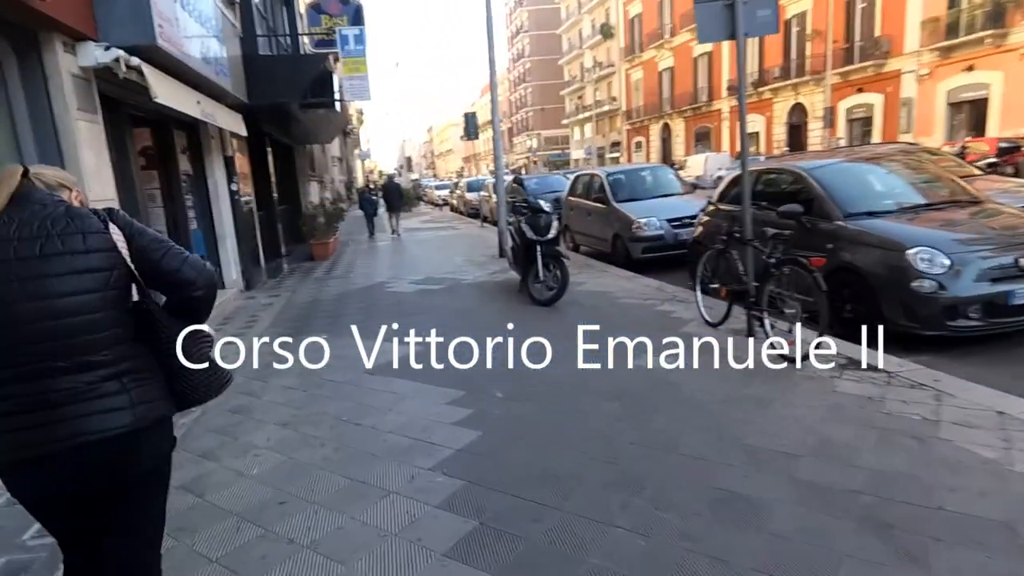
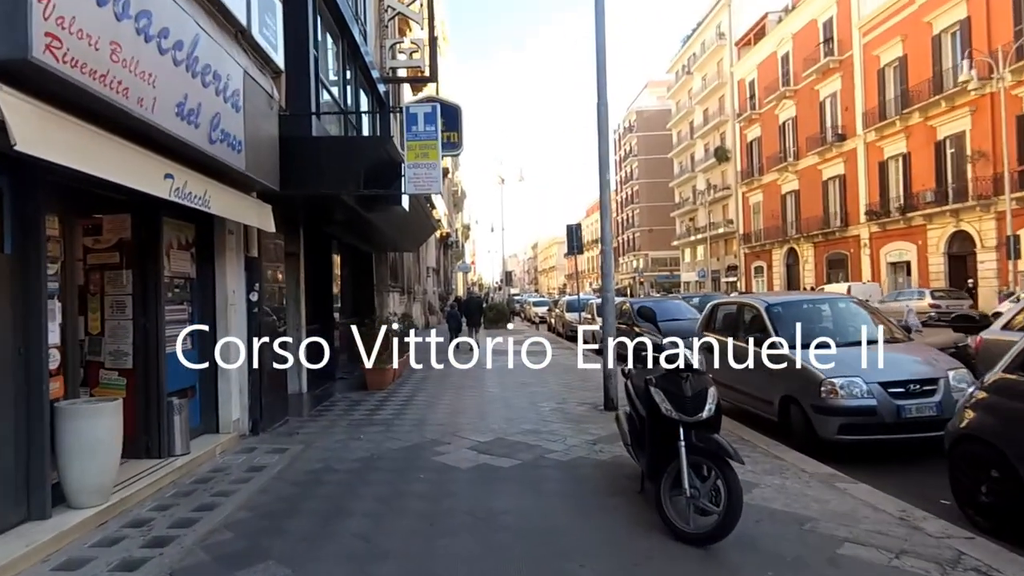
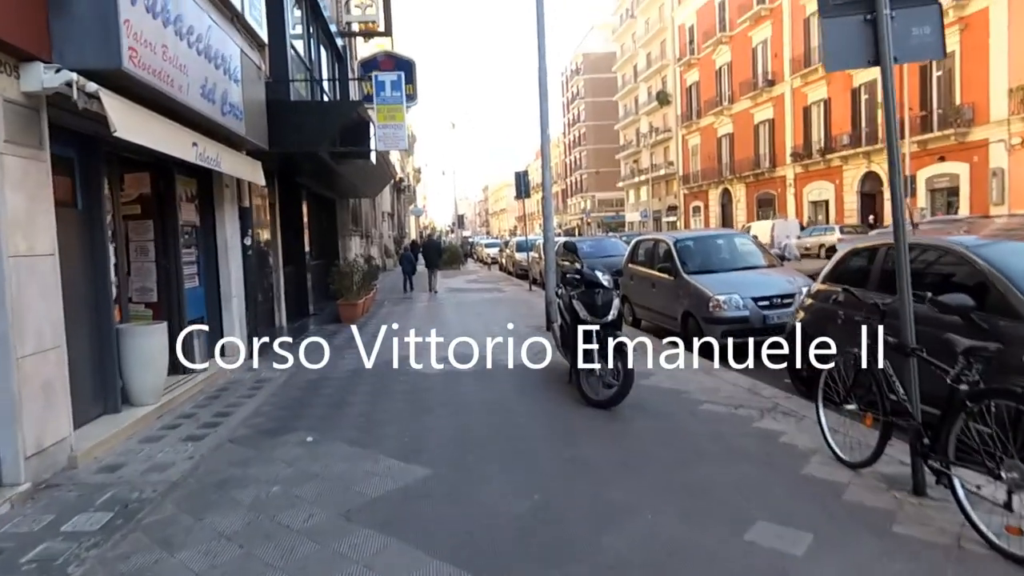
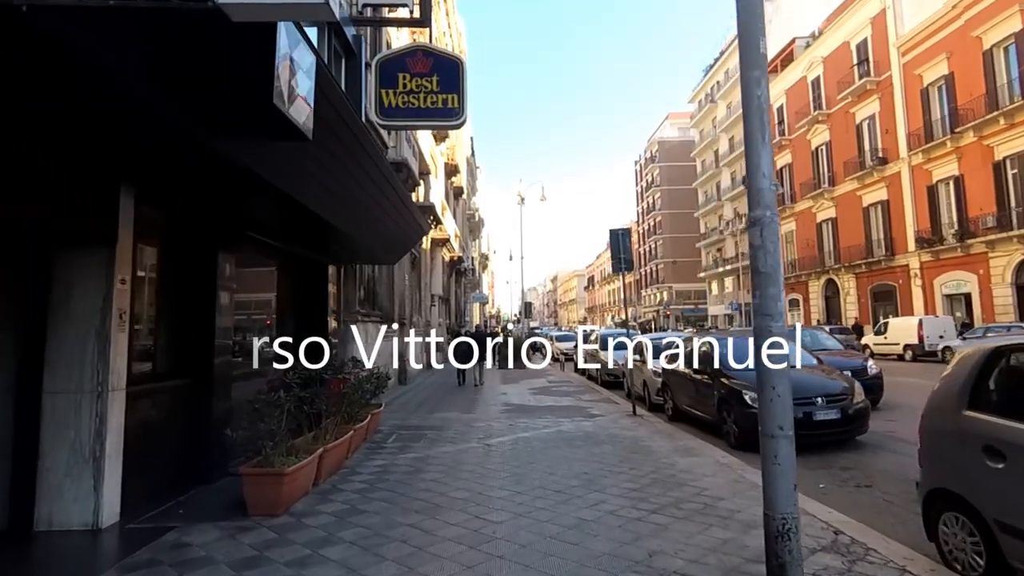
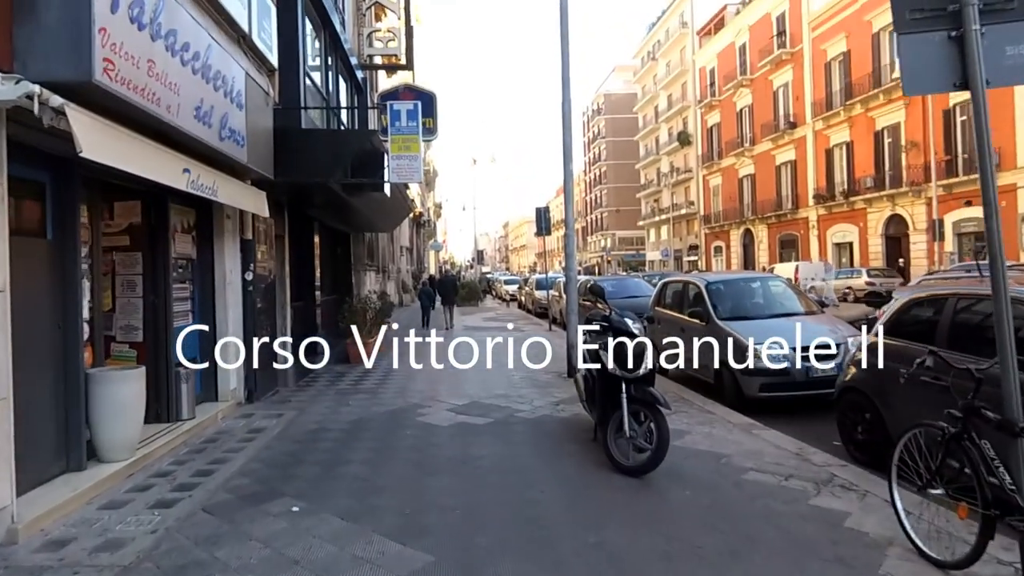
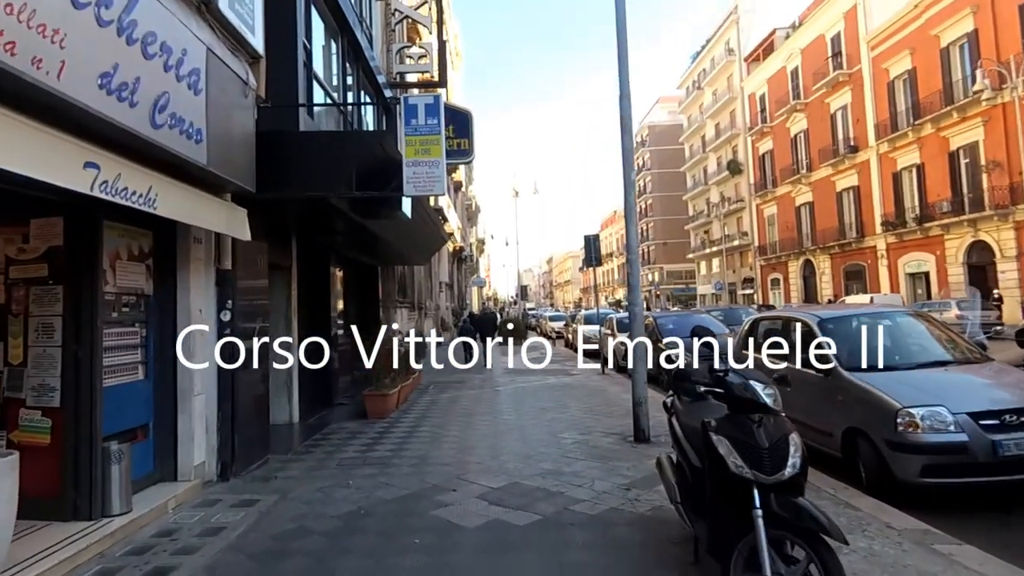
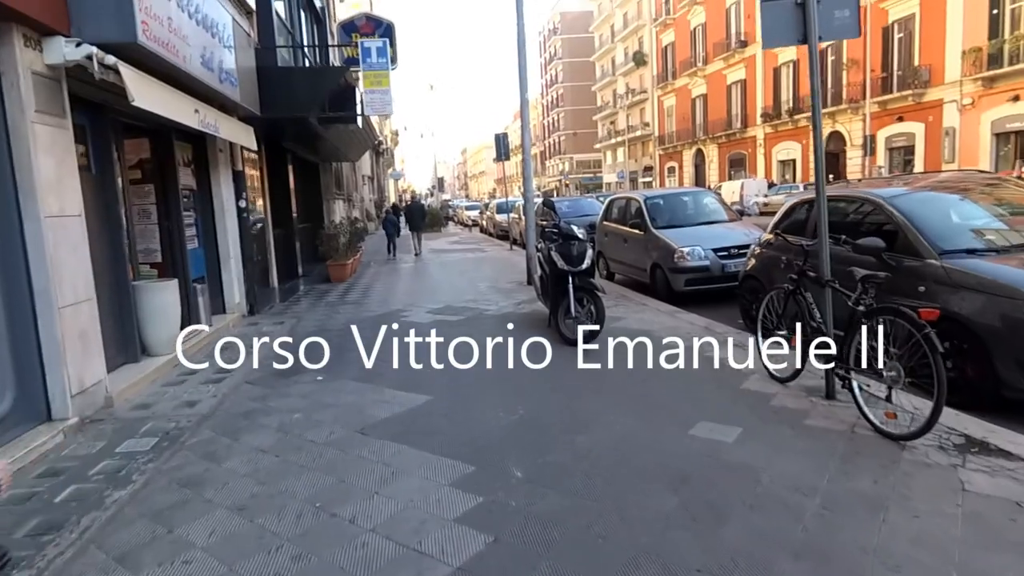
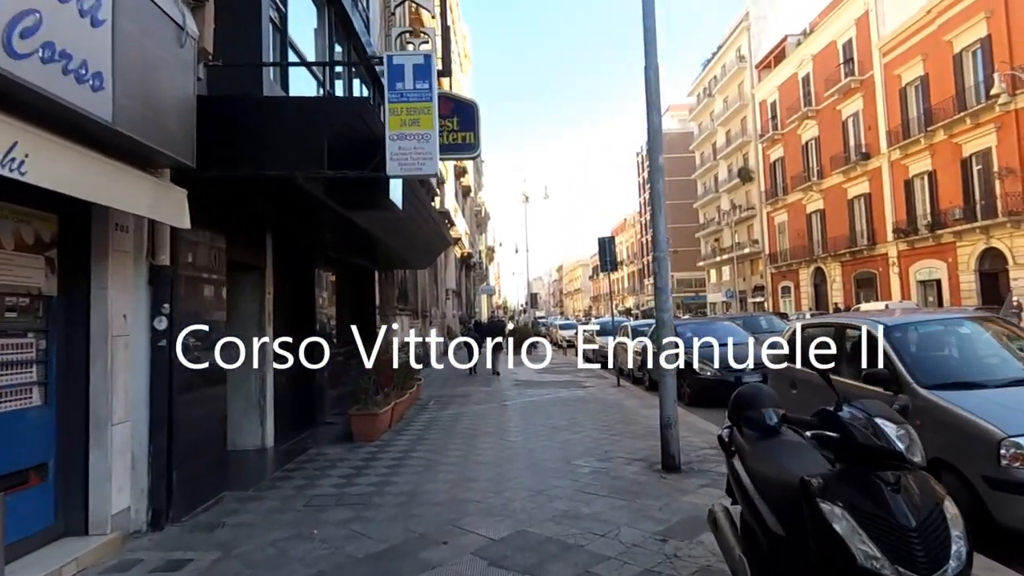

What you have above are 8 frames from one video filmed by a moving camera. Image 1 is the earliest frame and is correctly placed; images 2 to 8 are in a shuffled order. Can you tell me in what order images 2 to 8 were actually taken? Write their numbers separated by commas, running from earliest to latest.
7, 3, 5, 2, 6, 8, 4
